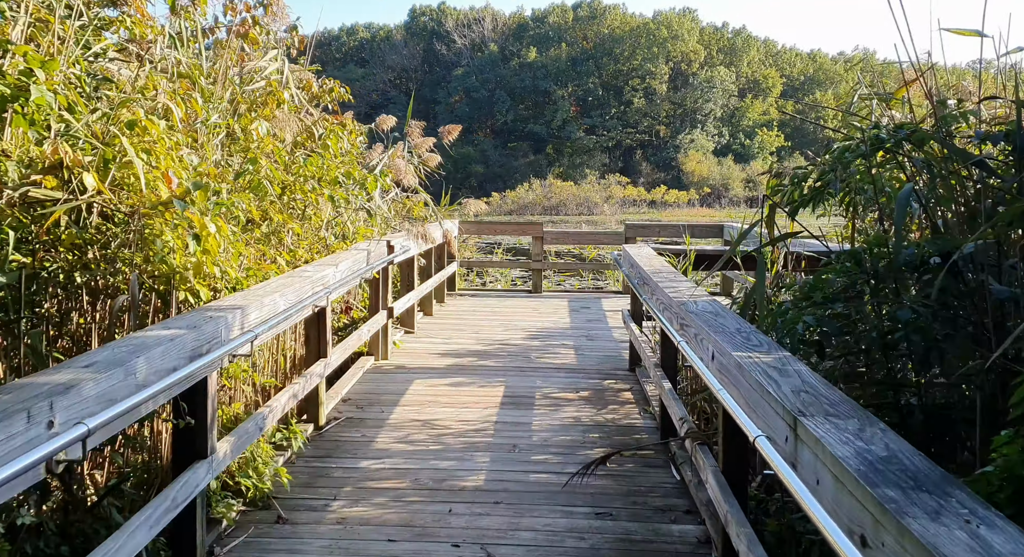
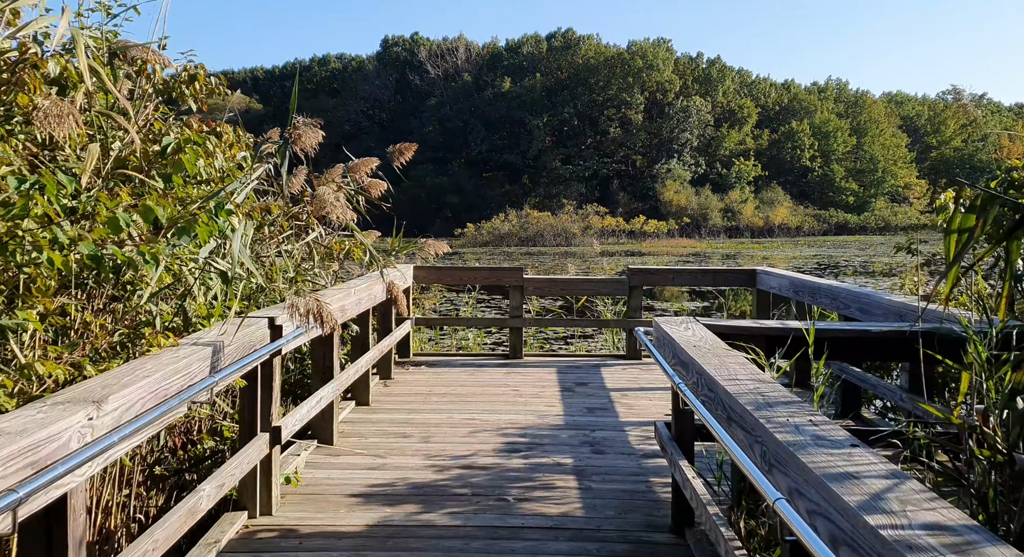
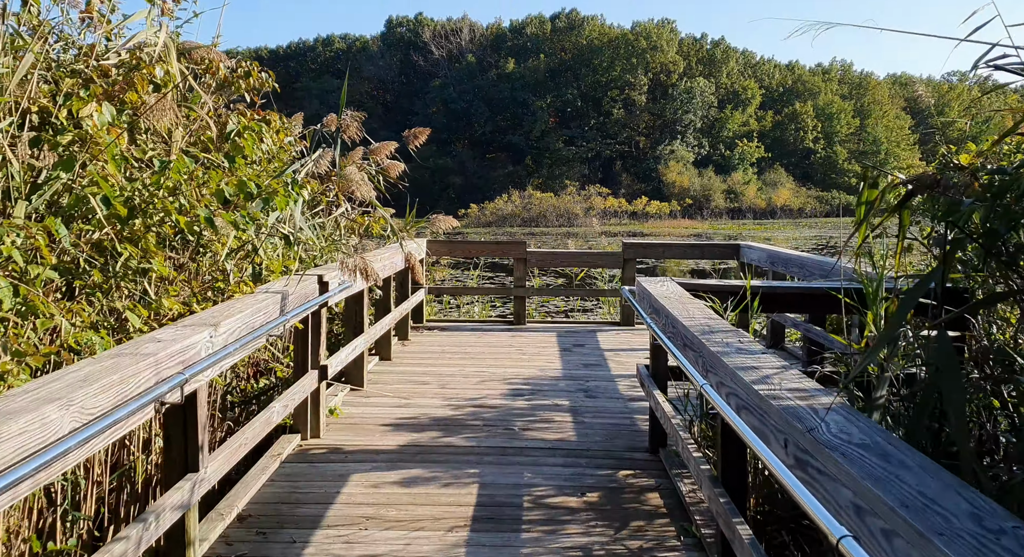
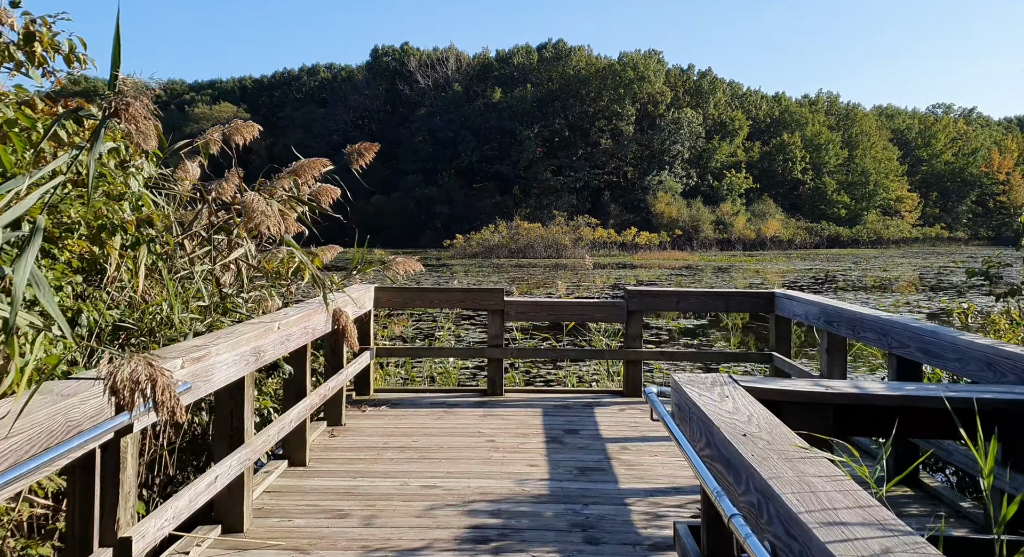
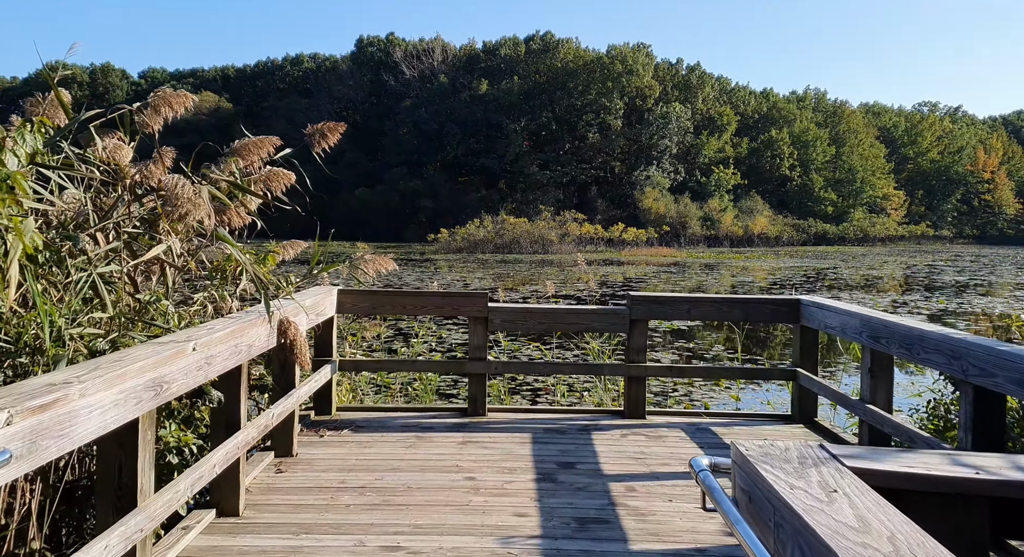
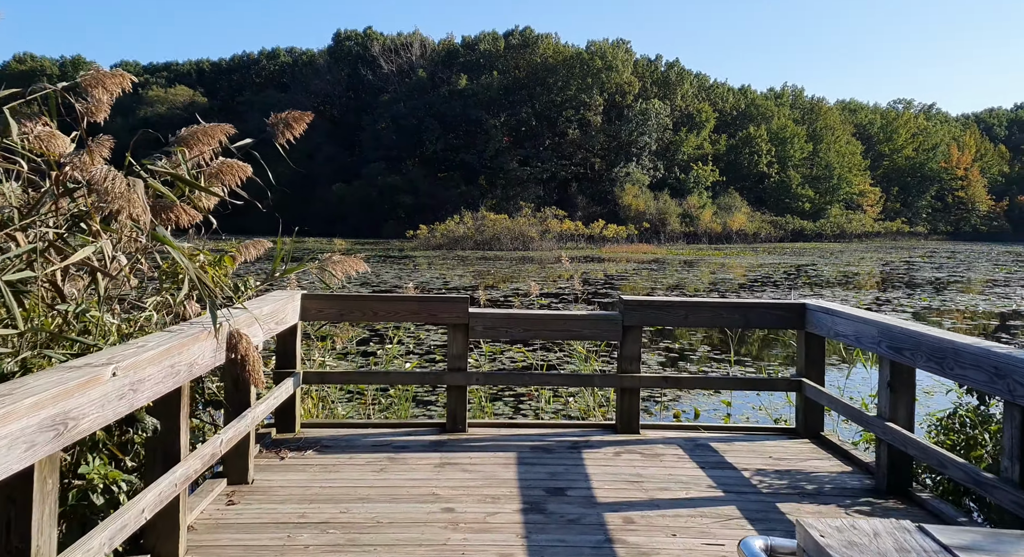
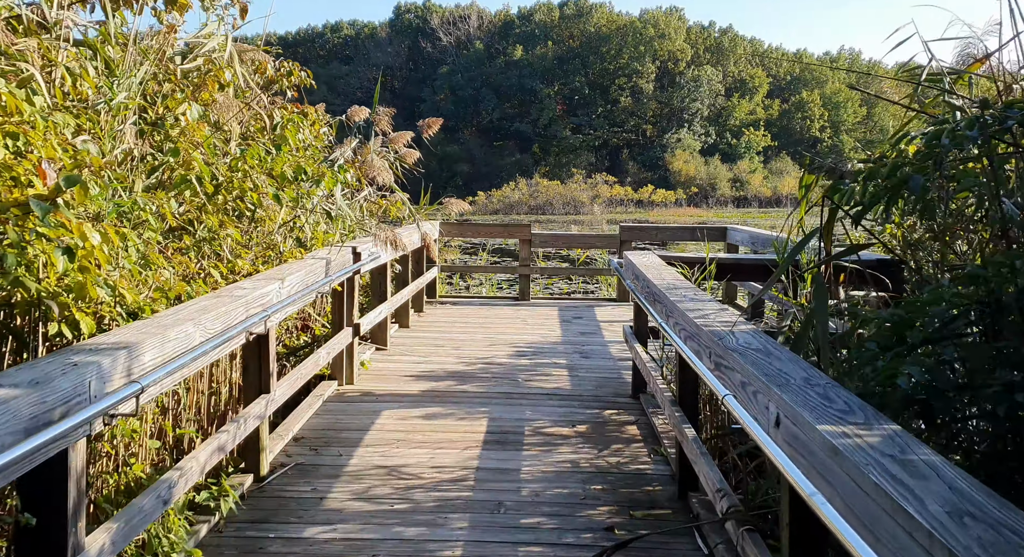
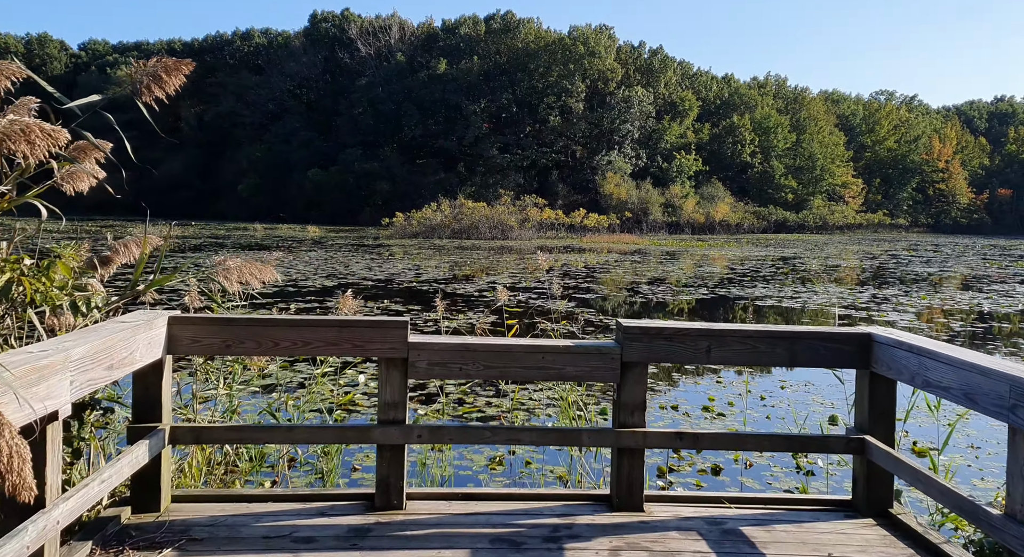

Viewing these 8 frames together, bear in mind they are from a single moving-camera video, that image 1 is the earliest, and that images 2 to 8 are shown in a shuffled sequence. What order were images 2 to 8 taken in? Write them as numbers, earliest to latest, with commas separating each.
7, 3, 2, 4, 5, 6, 8
